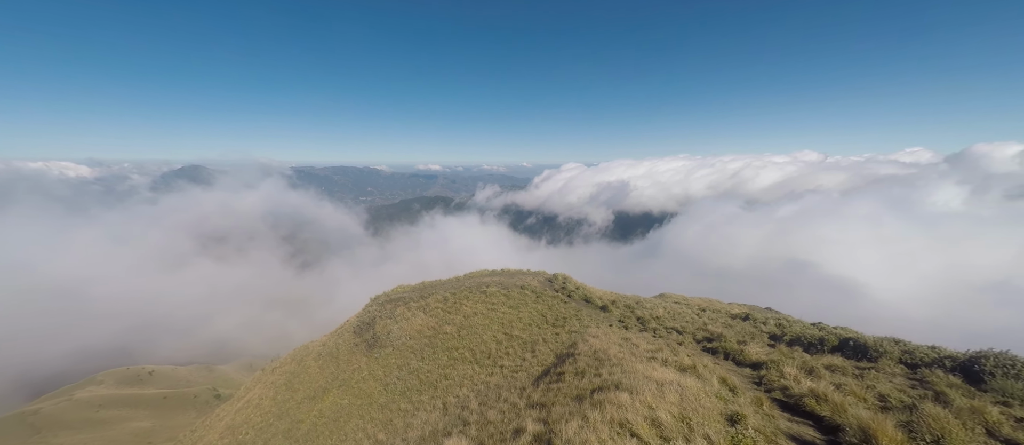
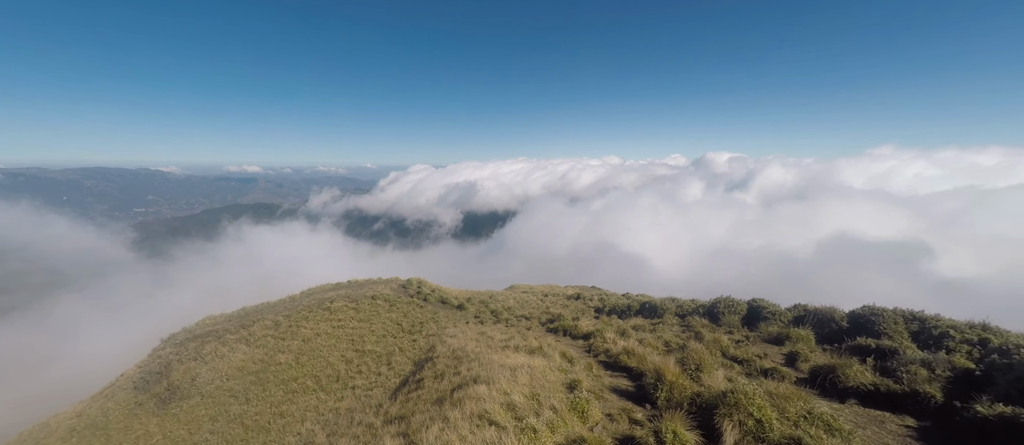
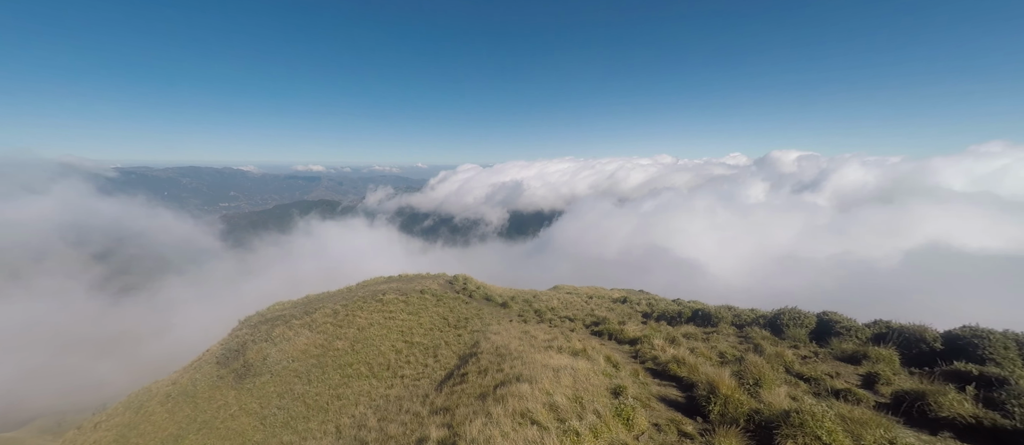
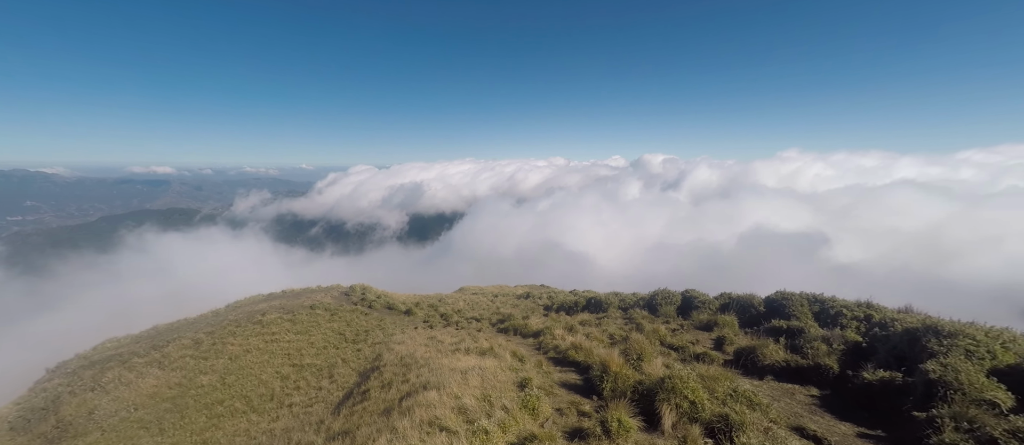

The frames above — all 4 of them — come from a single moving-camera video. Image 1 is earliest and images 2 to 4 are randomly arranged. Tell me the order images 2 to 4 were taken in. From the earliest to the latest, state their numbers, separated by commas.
3, 2, 4
